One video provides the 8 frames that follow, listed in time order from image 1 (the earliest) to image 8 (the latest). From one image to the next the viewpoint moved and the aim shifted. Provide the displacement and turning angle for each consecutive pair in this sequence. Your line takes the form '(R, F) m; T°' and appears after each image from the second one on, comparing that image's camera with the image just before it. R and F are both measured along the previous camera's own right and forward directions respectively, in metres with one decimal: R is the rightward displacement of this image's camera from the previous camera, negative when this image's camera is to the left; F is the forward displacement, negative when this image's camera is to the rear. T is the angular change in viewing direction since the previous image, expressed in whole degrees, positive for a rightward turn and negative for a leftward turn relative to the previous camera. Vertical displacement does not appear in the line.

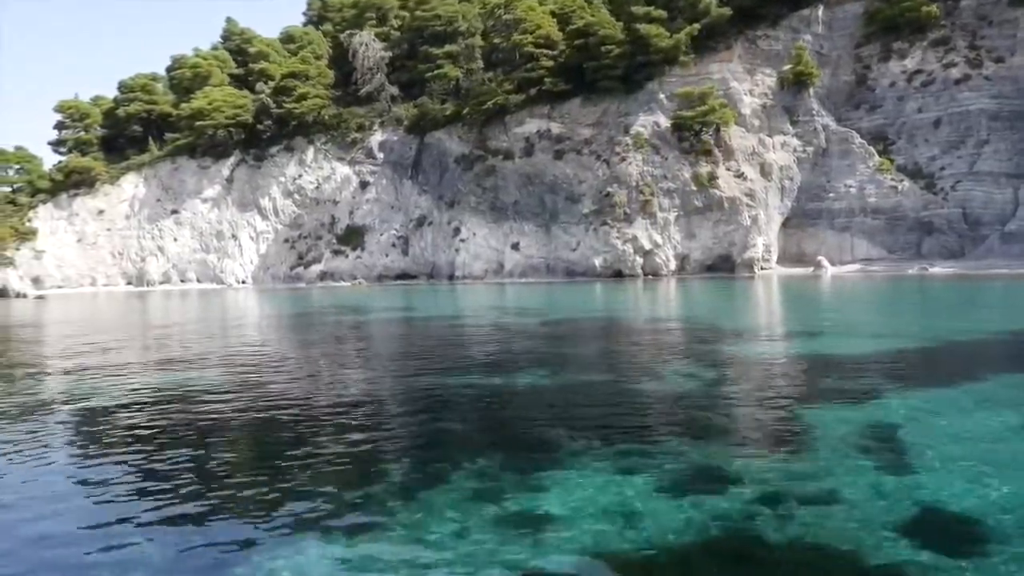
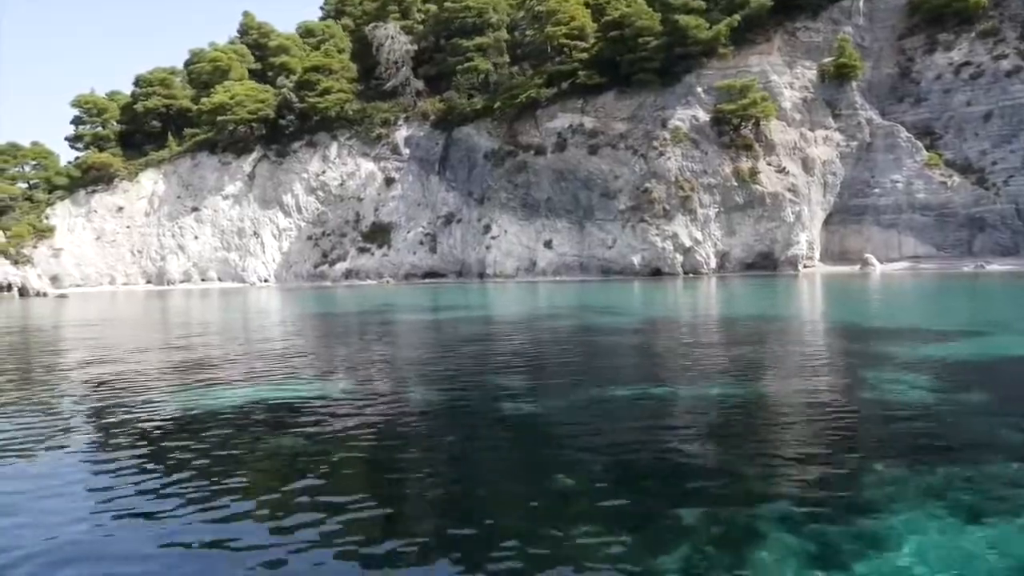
(-1.9, +1.1) m; 0°
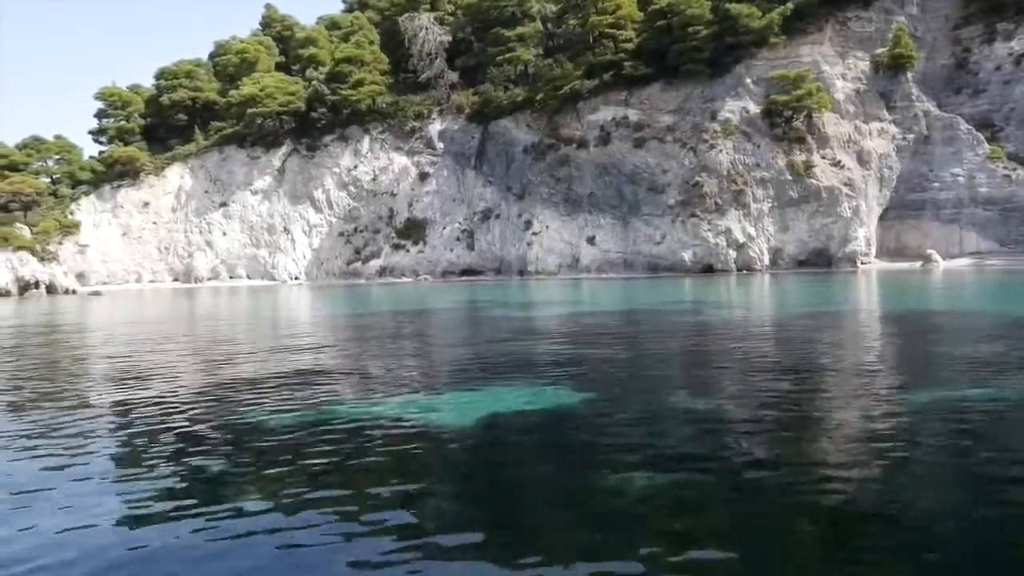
(-2.4, +1.2) m; 0°
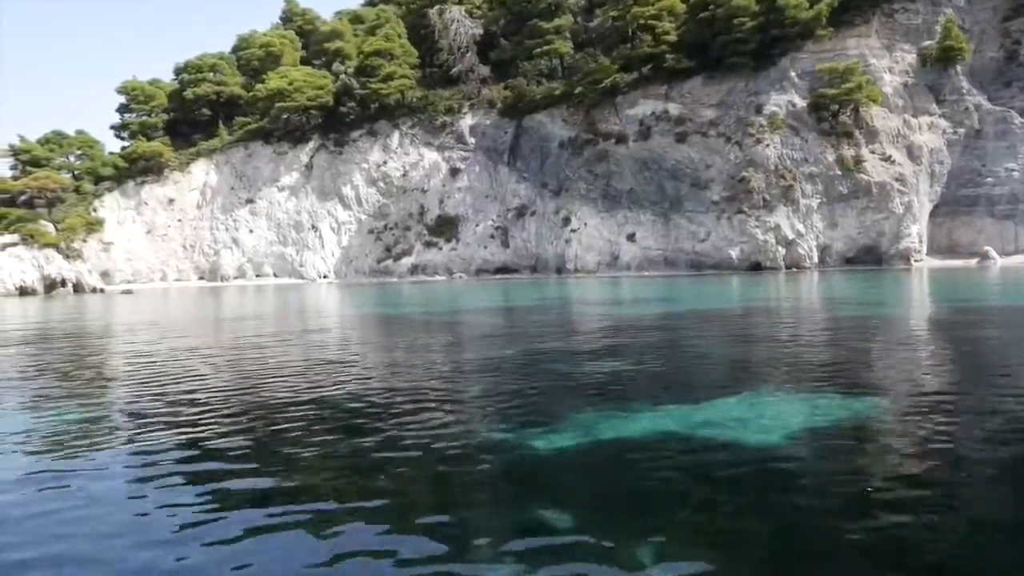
(-2.2, +0.9) m; 0°
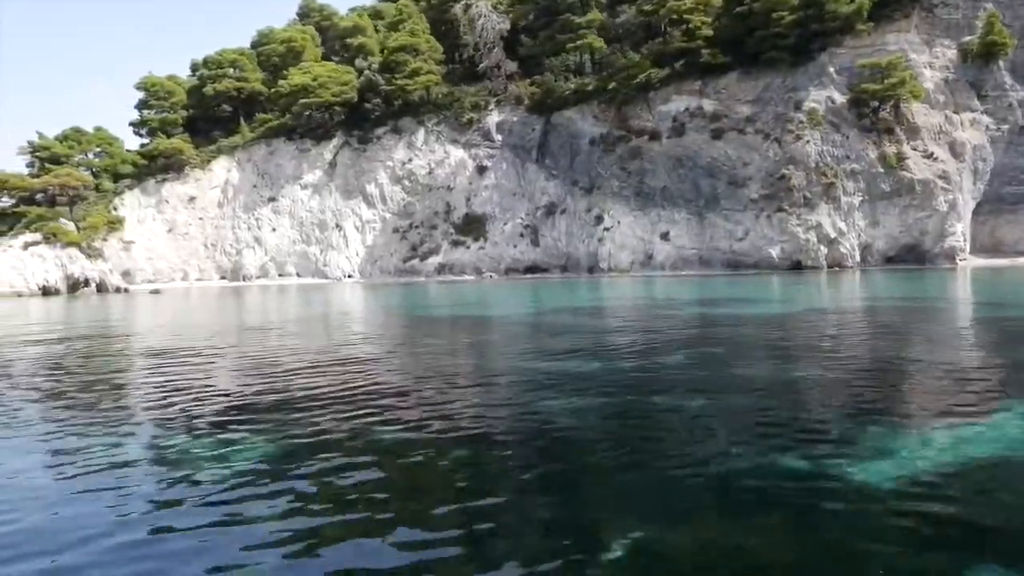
(-1.8, +0.8) m; 0°
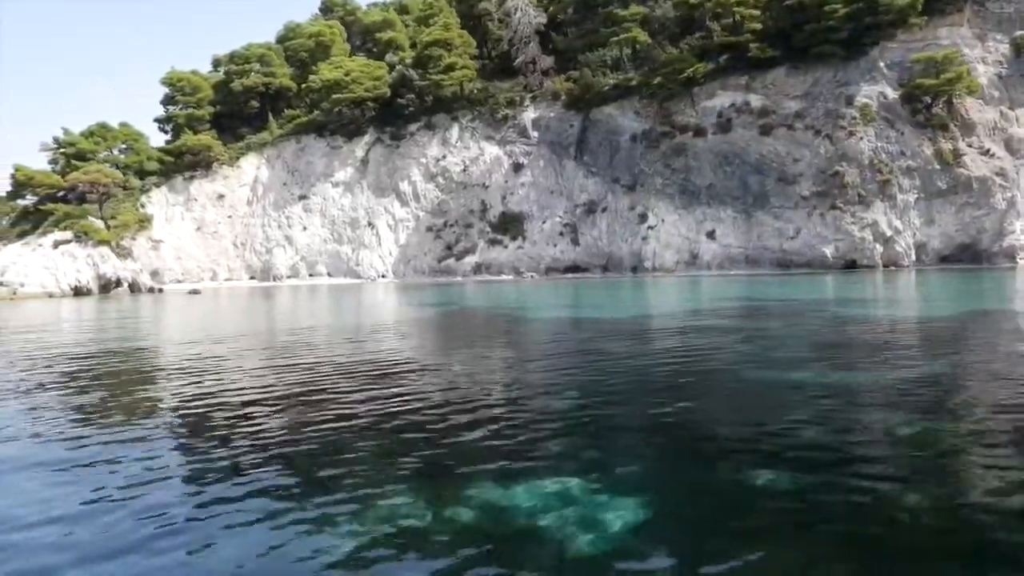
(-2.4, +0.9) m; 0°
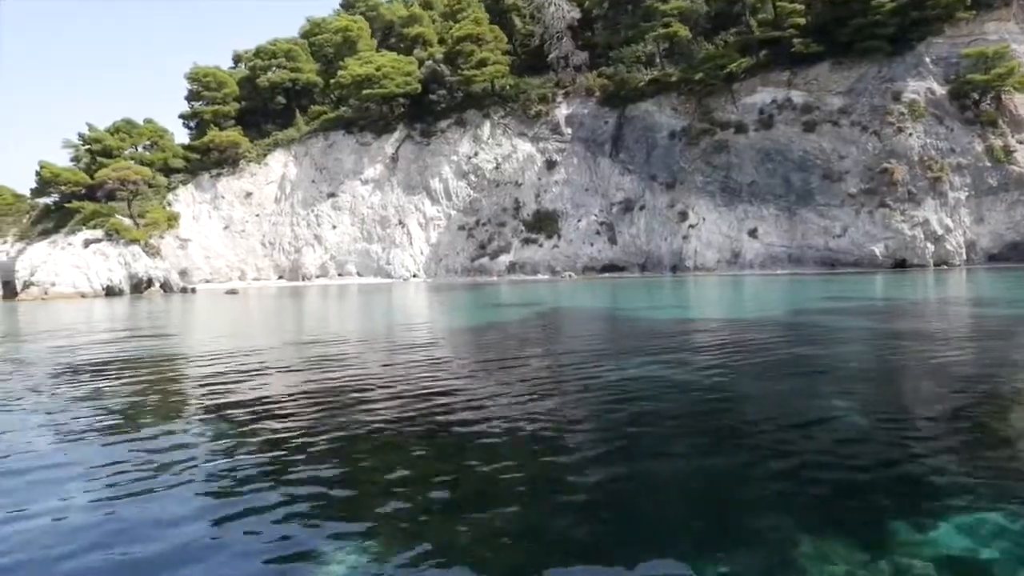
(-2.2, +0.7) m; 0°
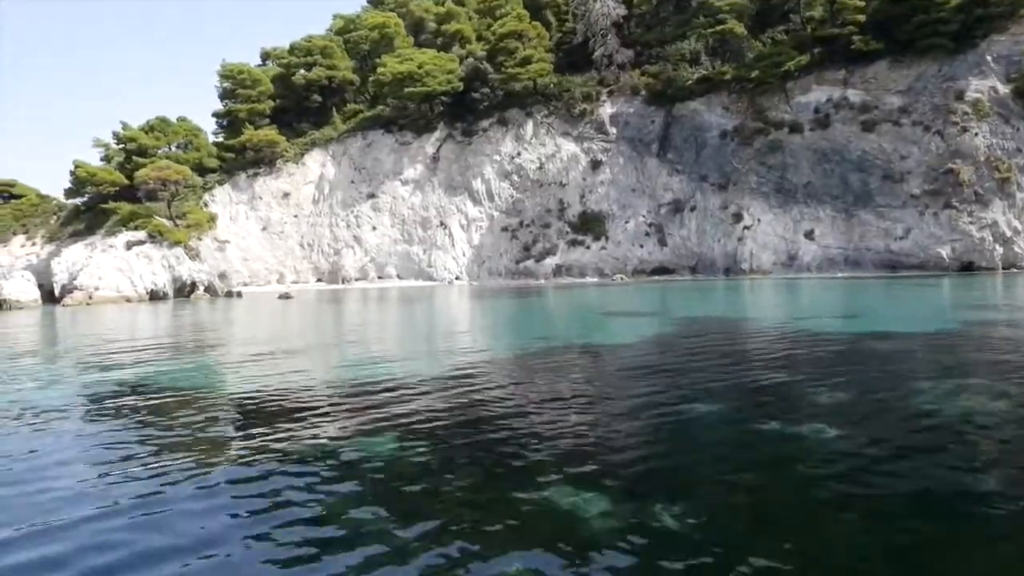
(-2.8, +0.9) m; 0°
